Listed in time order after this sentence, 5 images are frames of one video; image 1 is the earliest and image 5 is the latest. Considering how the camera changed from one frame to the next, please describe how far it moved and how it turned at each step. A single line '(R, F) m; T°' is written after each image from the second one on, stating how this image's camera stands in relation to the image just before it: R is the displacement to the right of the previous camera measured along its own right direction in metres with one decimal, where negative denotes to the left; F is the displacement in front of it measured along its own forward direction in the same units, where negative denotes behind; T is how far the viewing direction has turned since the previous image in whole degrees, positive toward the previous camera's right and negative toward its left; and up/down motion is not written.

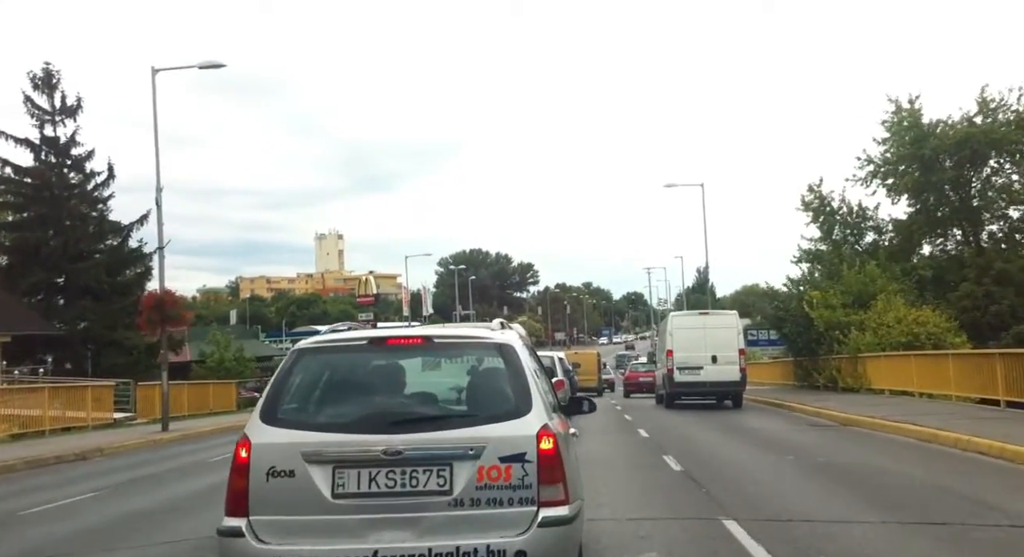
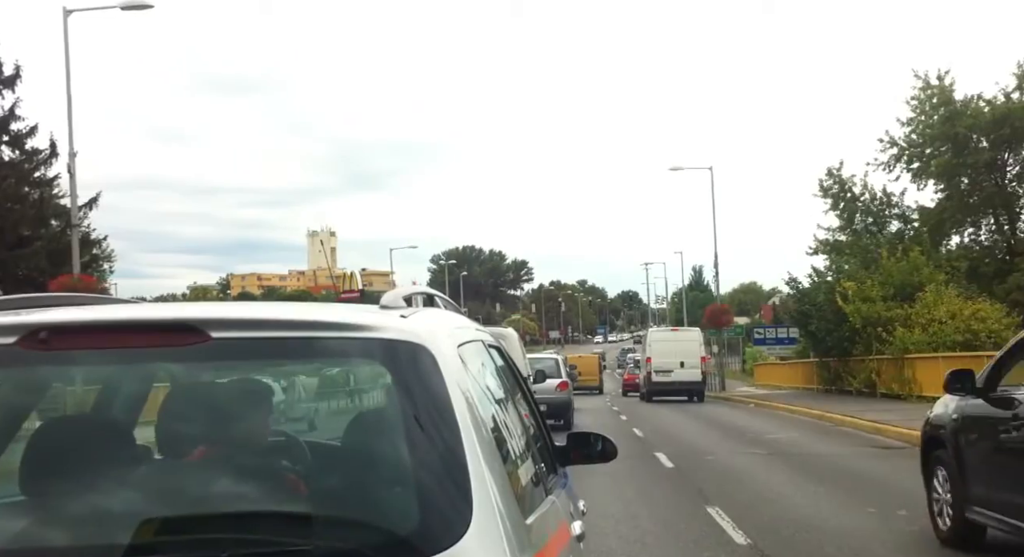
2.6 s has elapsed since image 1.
(+0.2, +4.0) m; 0°
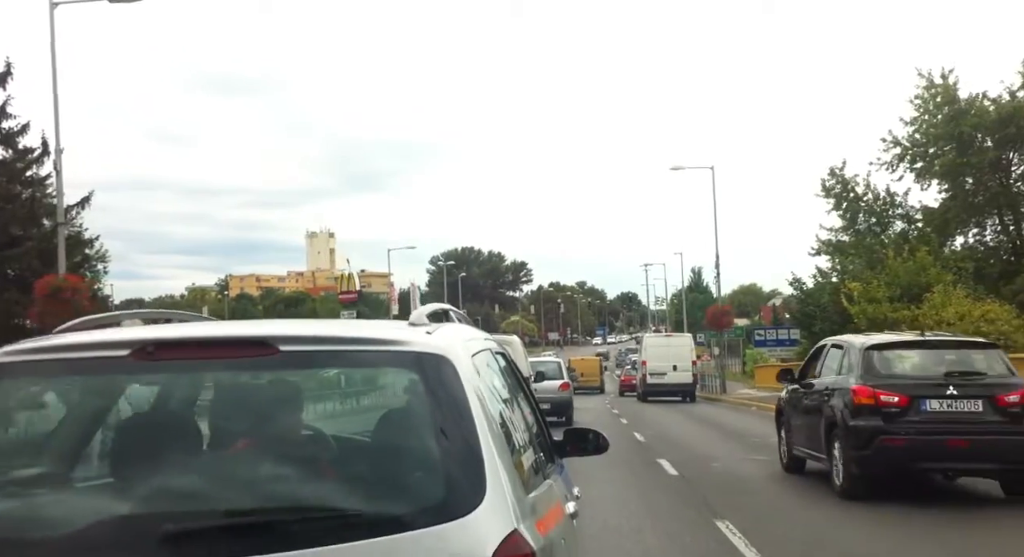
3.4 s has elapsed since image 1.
(0.0, +0.5) m; 0°
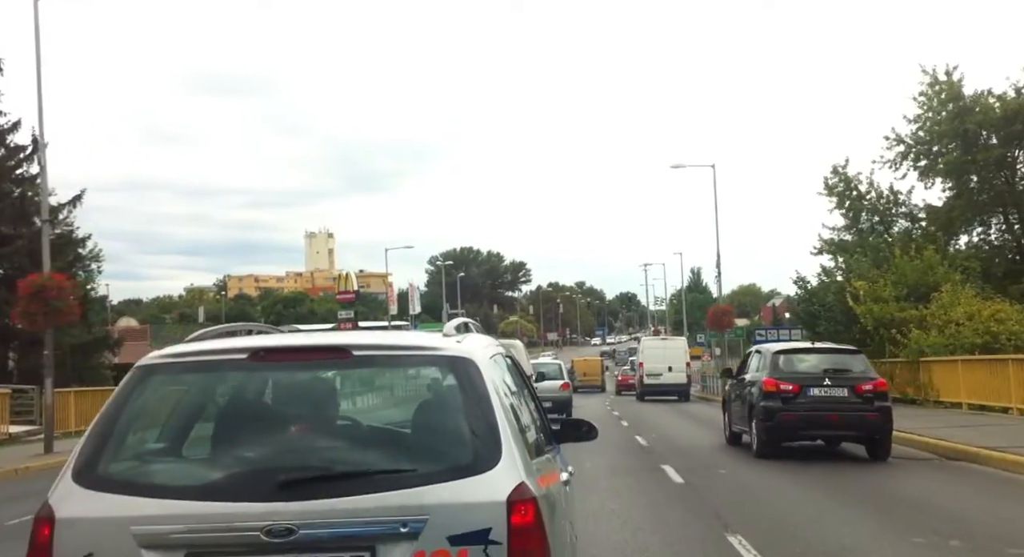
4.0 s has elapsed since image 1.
(0.0, +0.5) m; 0°
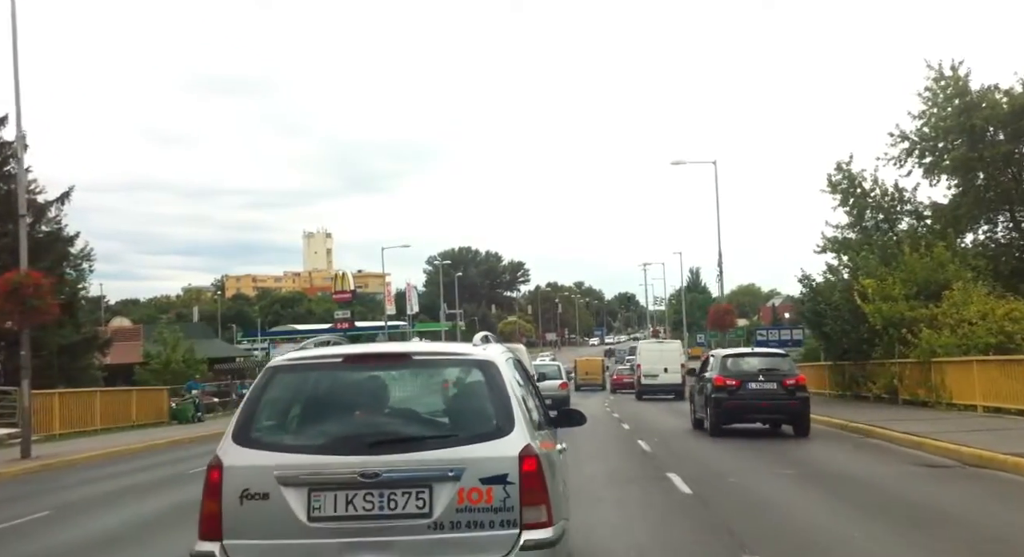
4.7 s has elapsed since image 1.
(0.0, +0.7) m; 0°
